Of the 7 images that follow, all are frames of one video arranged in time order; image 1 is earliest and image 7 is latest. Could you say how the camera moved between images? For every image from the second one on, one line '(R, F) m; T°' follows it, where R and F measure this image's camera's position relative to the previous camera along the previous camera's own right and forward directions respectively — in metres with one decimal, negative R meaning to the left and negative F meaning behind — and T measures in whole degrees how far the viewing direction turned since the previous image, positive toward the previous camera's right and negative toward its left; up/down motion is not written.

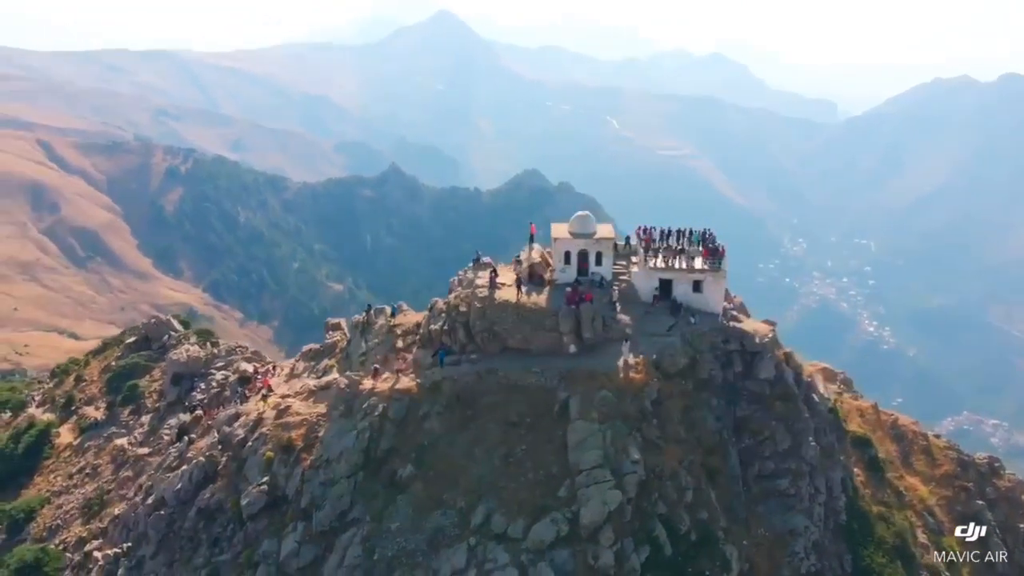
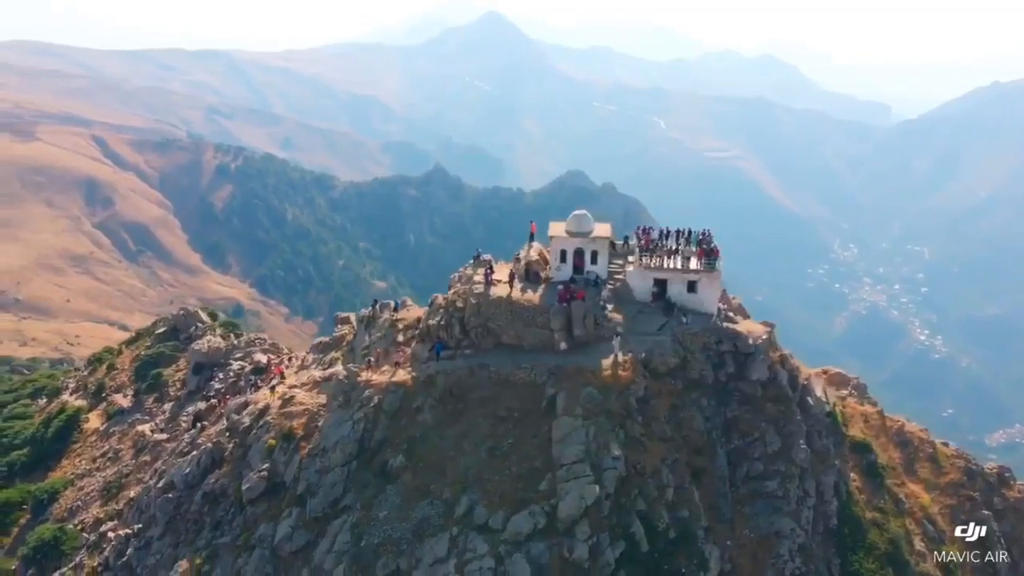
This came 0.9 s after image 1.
(+1.9, -0.4) m; -3°
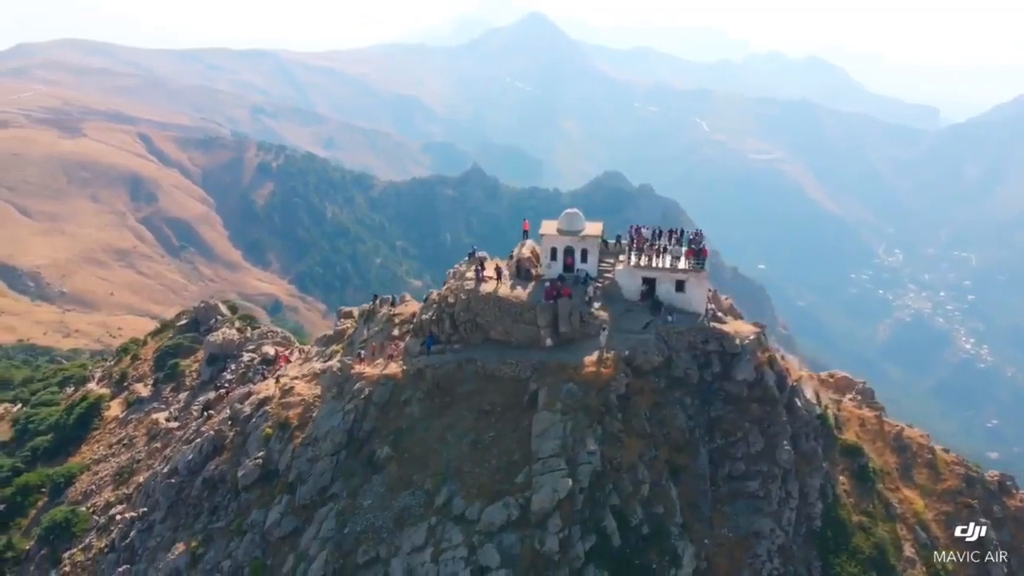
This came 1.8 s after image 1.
(+1.9, -0.4) m; -3°
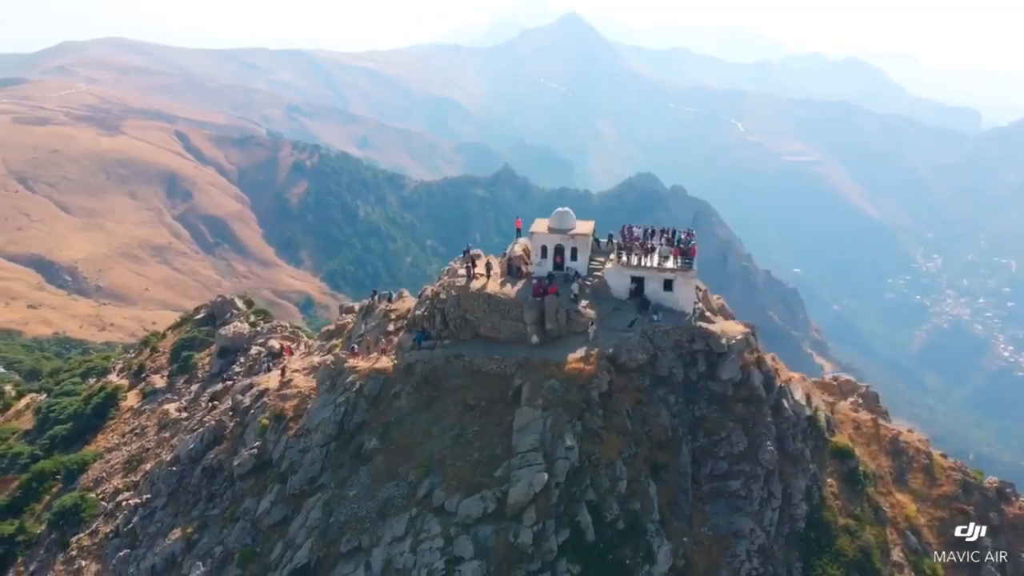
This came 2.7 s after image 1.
(+1.6, -0.3) m; -2°
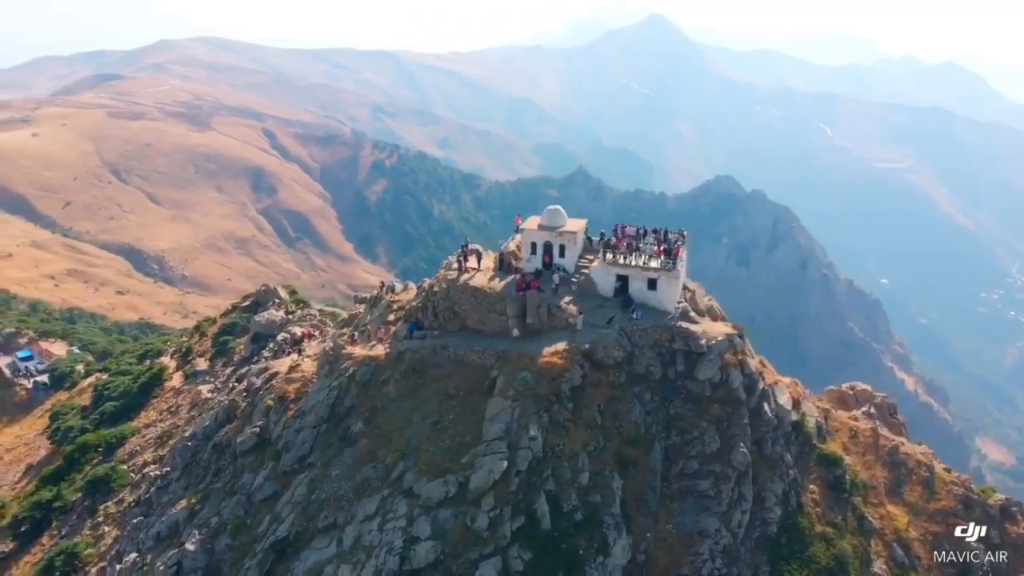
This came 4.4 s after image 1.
(+3.5, -0.7) m; -5°
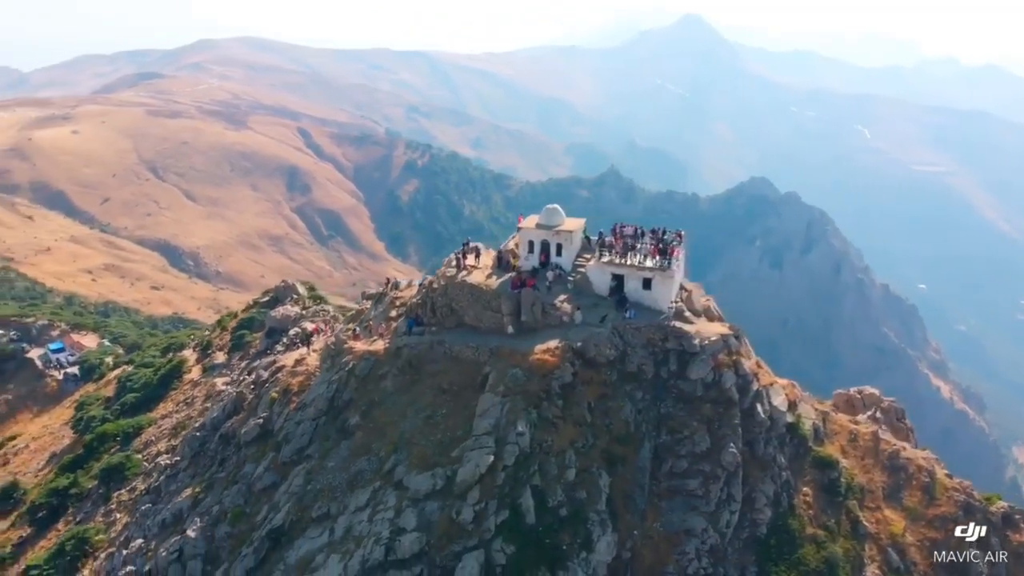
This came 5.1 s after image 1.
(+1.4, -0.3) m; -2°
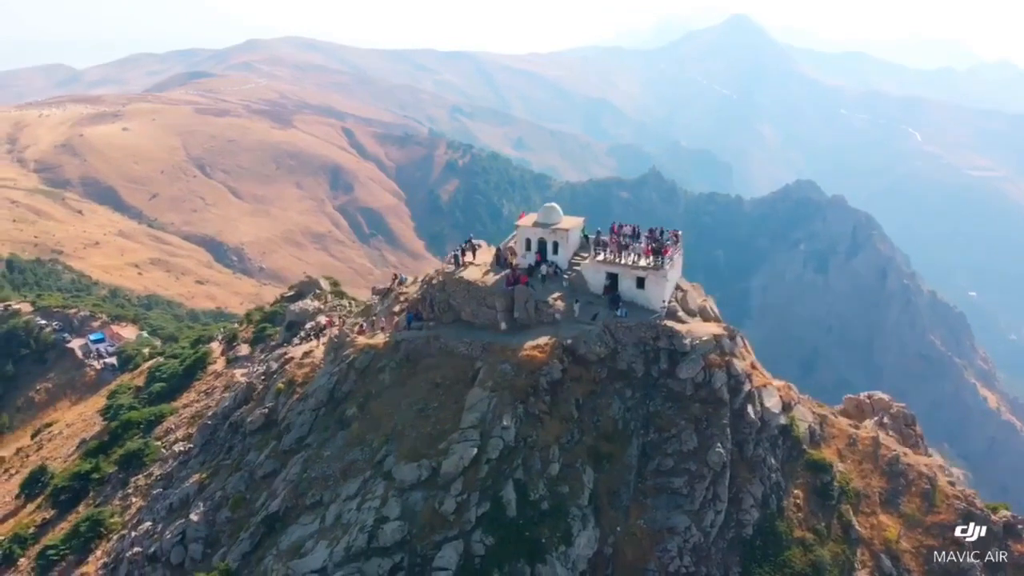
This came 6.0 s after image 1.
(+1.9, -0.4) m; -3°
